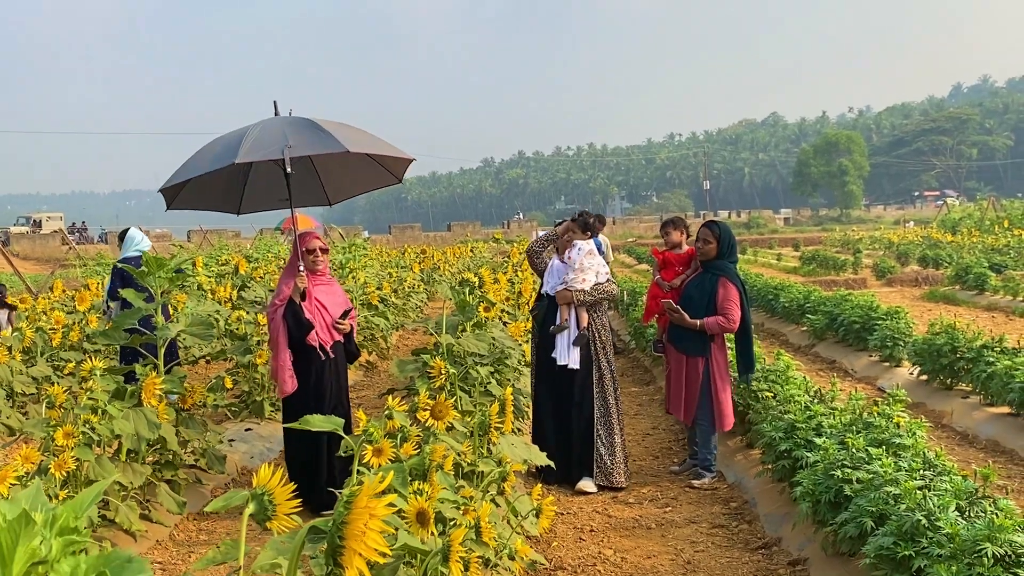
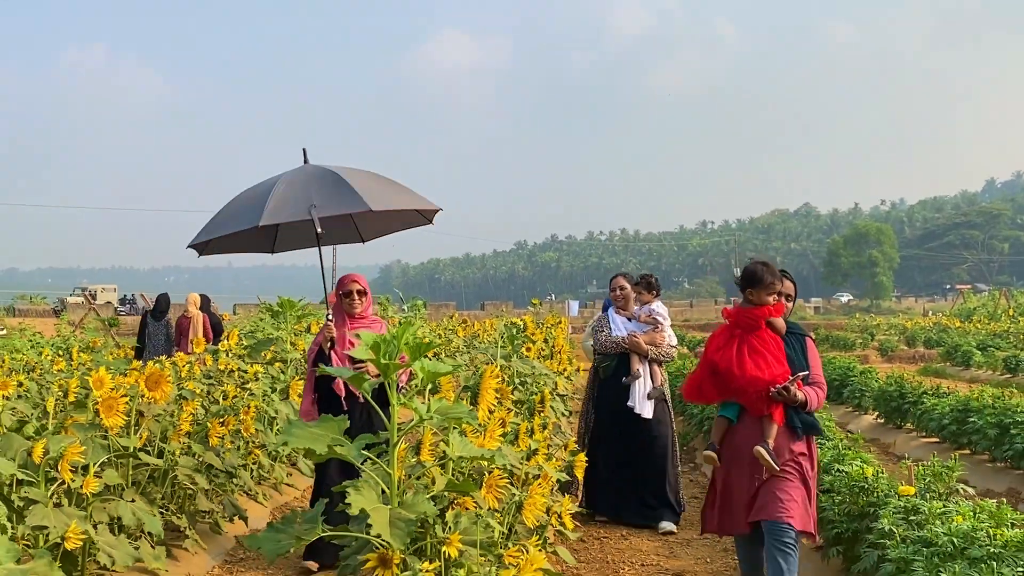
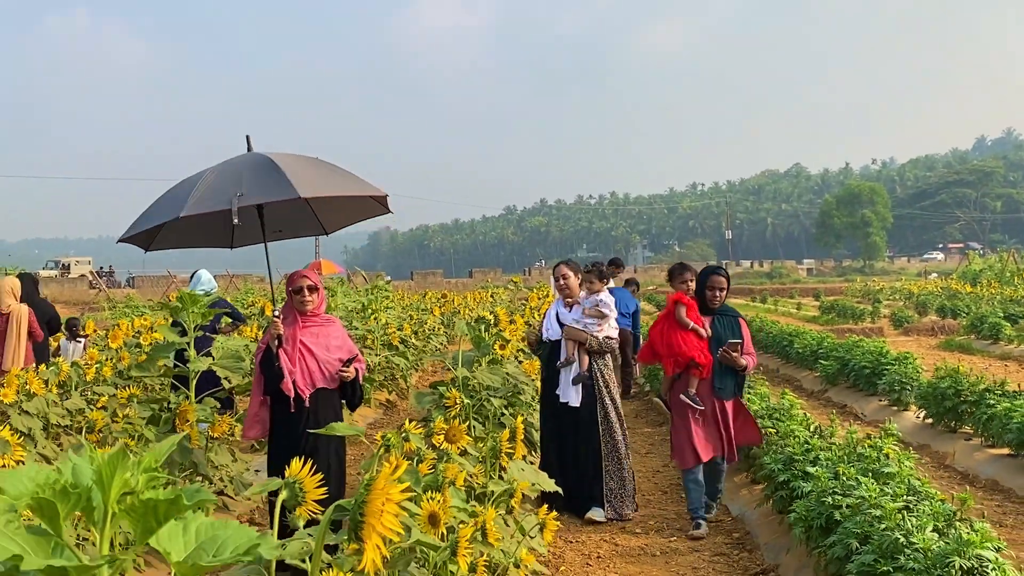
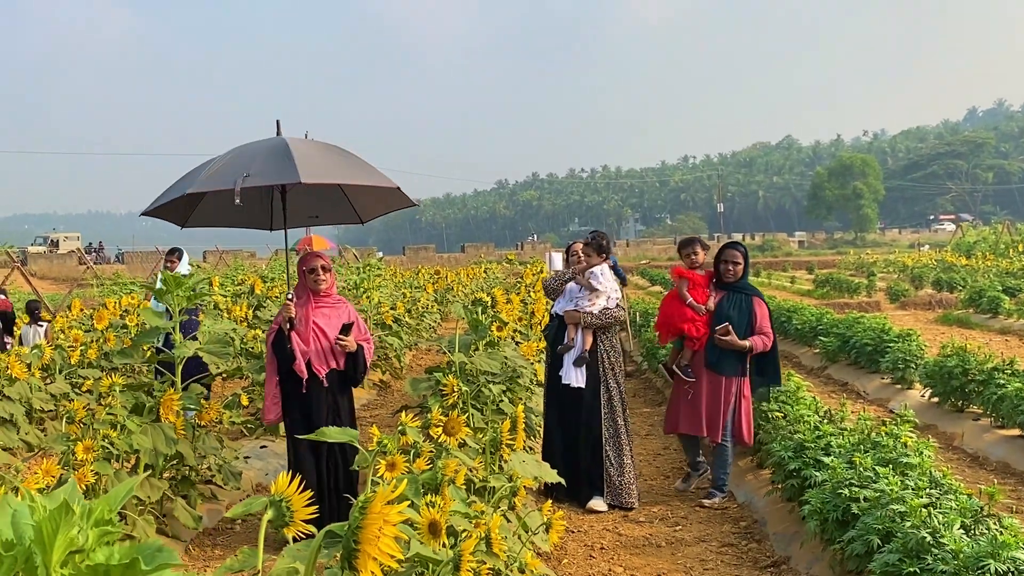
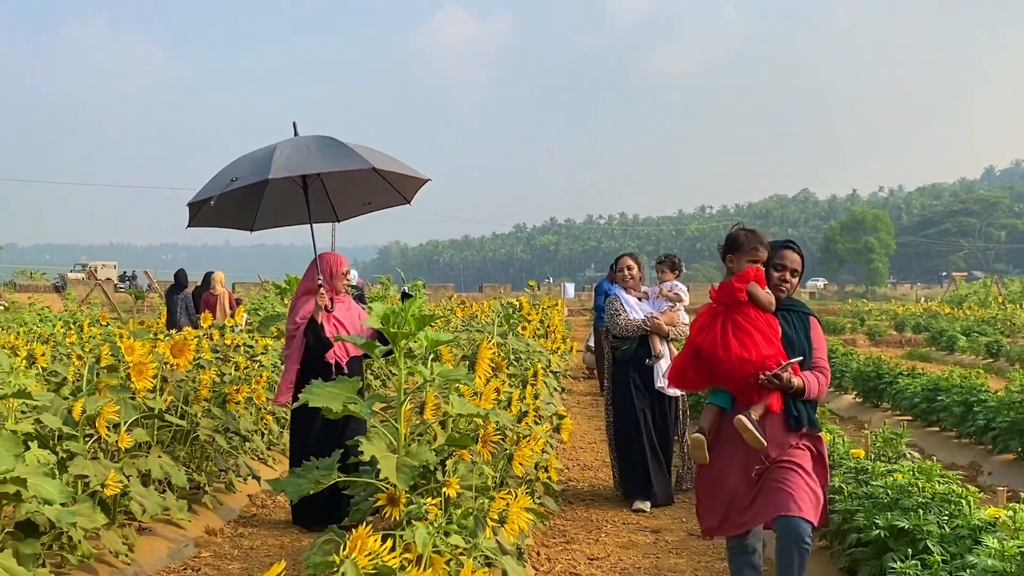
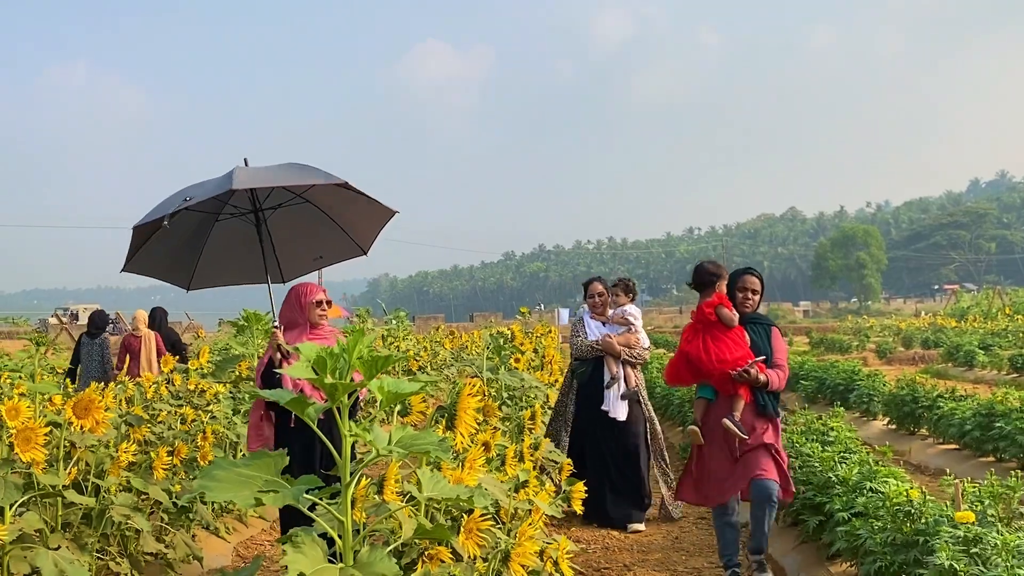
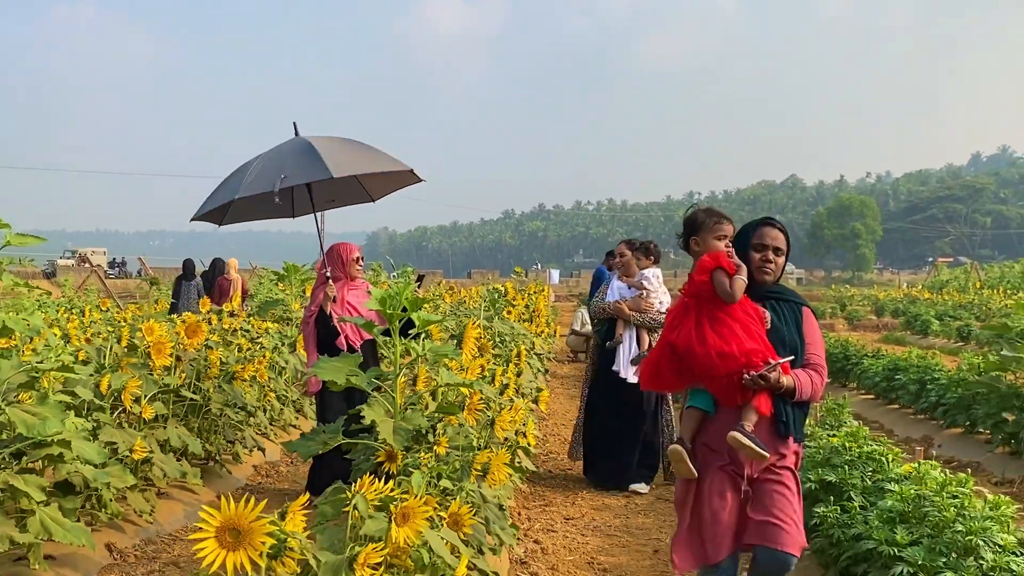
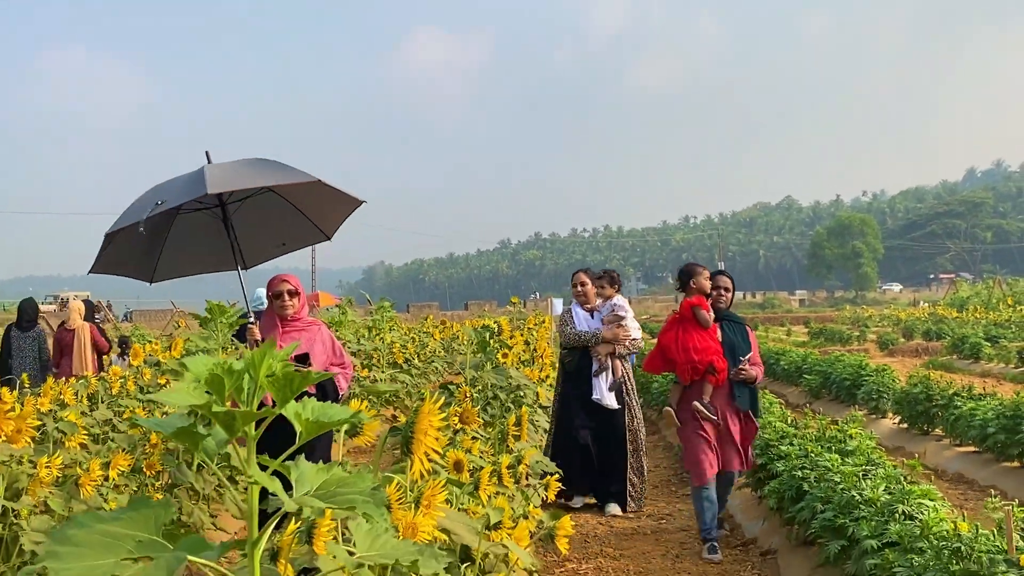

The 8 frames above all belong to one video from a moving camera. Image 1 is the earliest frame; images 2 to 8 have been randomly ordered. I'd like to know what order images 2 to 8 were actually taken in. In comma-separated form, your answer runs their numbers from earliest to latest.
4, 3, 8, 6, 2, 5, 7
